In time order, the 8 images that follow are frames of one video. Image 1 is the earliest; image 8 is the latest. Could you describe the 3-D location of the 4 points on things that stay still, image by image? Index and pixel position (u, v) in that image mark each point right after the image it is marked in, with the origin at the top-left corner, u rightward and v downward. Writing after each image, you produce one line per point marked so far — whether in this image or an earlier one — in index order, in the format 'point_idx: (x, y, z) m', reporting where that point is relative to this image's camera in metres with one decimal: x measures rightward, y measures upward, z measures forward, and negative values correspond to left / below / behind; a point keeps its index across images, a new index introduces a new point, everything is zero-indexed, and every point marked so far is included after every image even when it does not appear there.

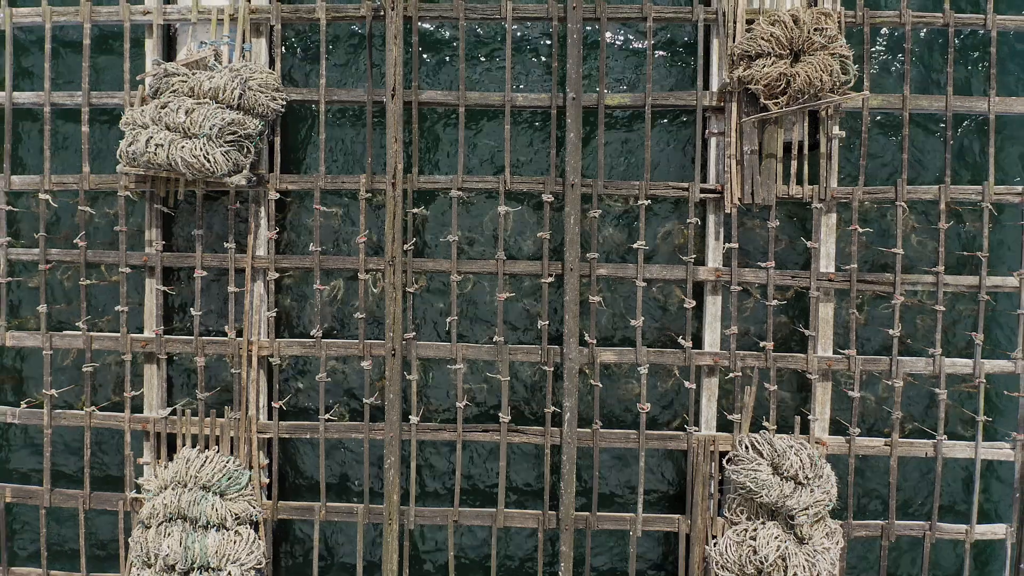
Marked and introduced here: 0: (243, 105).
0: (-2.4, +1.6, +6.4) m
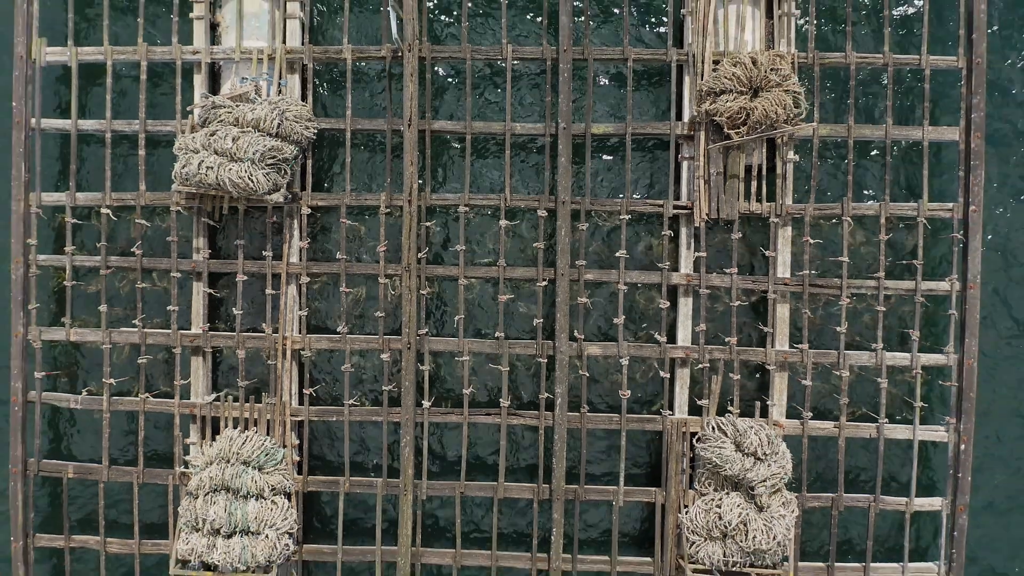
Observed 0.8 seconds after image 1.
0: (-2.4, +1.6, +7.5) m
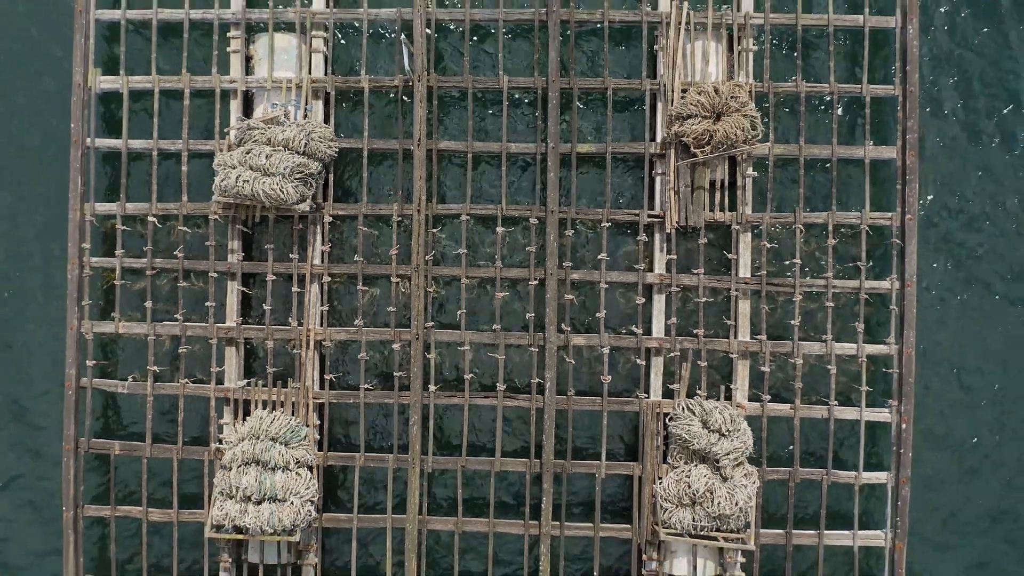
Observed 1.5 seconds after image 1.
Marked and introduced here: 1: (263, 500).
0: (-2.4, +1.6, +8.6) m
1: (-2.9, -2.5, +8.5) m
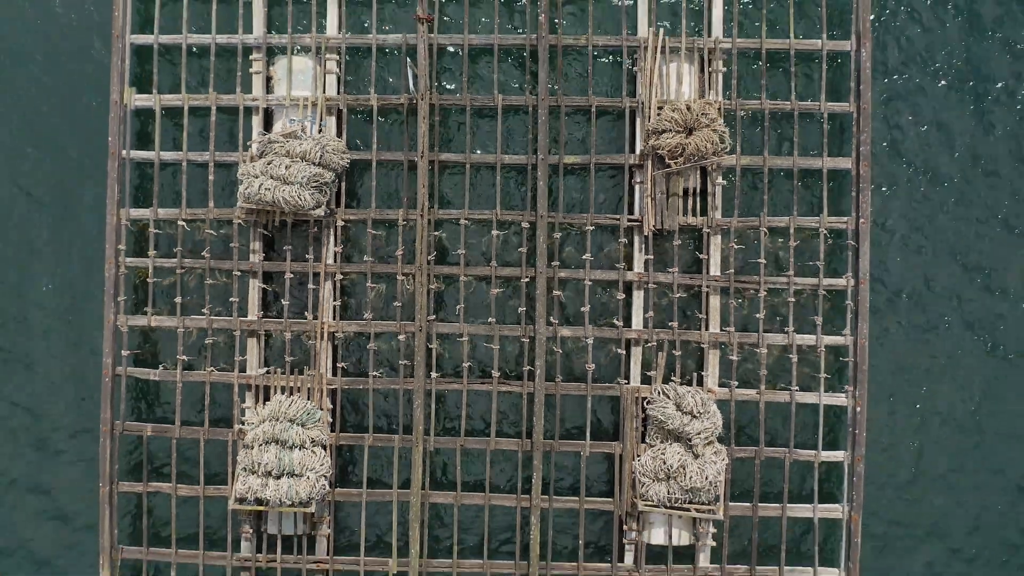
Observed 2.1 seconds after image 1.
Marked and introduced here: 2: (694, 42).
0: (-2.5, +1.7, +9.7) m
1: (-3.0, -2.4, +9.5) m
2: (+2.4, +3.3, +9.7) m
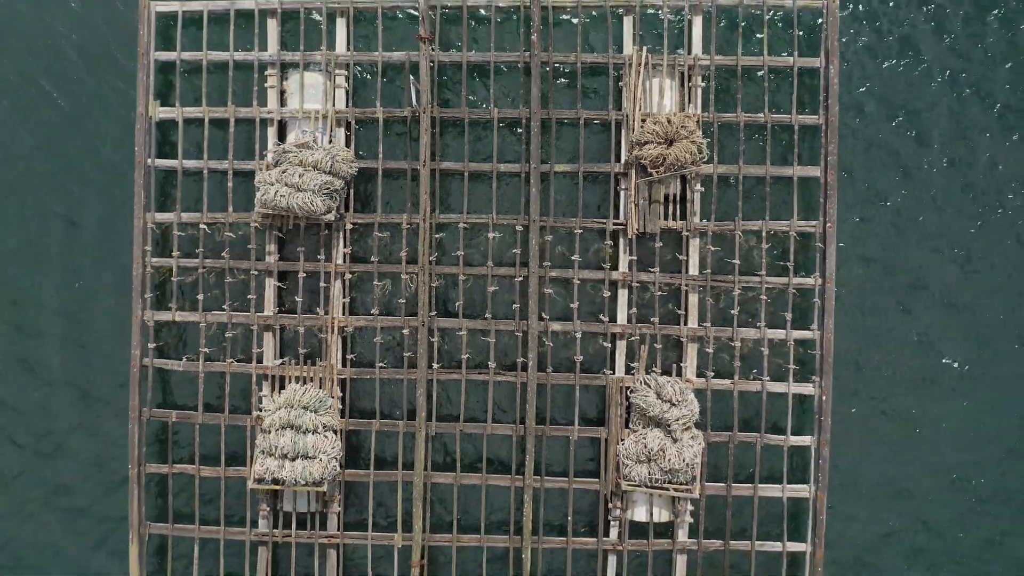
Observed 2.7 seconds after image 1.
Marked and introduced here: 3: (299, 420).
0: (-2.6, +1.7, +10.5) m
1: (-3.0, -2.4, +10.4) m
2: (+2.3, +3.3, +10.6) m
3: (-3.0, -1.9, +10.4) m
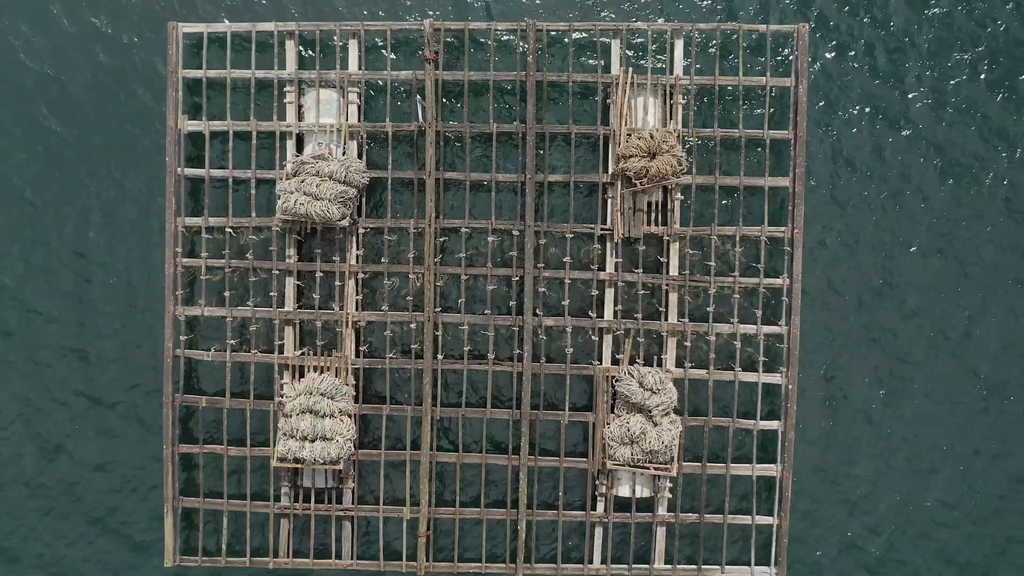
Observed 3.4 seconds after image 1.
0: (-2.6, +1.7, +11.6) m
1: (-3.1, -2.4, +11.6) m
2: (+2.3, +3.3, +11.6) m
3: (-3.1, -1.8, +11.6) m
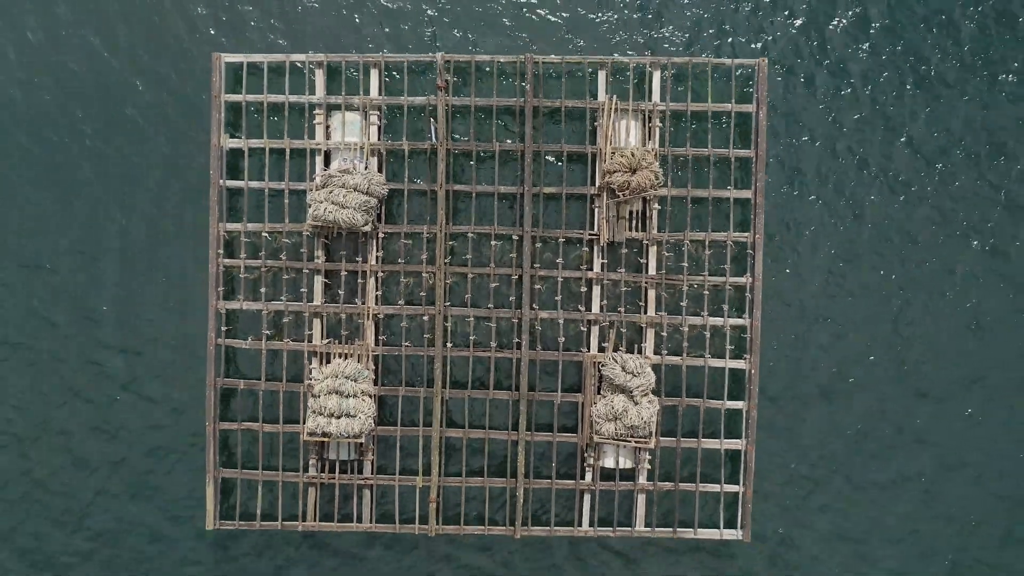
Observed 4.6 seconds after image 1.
0: (-2.6, +1.8, +13.4) m
1: (-3.1, -2.3, +13.4) m
2: (+2.3, +3.3, +13.4) m
3: (-3.1, -1.8, +13.3) m
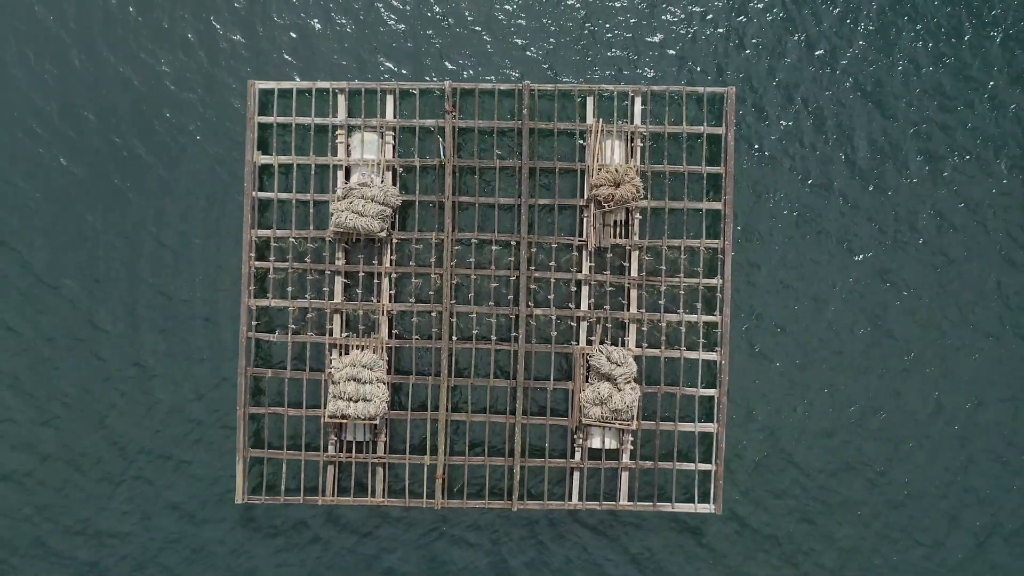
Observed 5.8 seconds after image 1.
0: (-2.6, +1.8, +15.2) m
1: (-3.2, -2.3, +15.1) m
2: (+2.3, +3.3, +15.3) m
3: (-3.1, -1.8, +15.1) m
